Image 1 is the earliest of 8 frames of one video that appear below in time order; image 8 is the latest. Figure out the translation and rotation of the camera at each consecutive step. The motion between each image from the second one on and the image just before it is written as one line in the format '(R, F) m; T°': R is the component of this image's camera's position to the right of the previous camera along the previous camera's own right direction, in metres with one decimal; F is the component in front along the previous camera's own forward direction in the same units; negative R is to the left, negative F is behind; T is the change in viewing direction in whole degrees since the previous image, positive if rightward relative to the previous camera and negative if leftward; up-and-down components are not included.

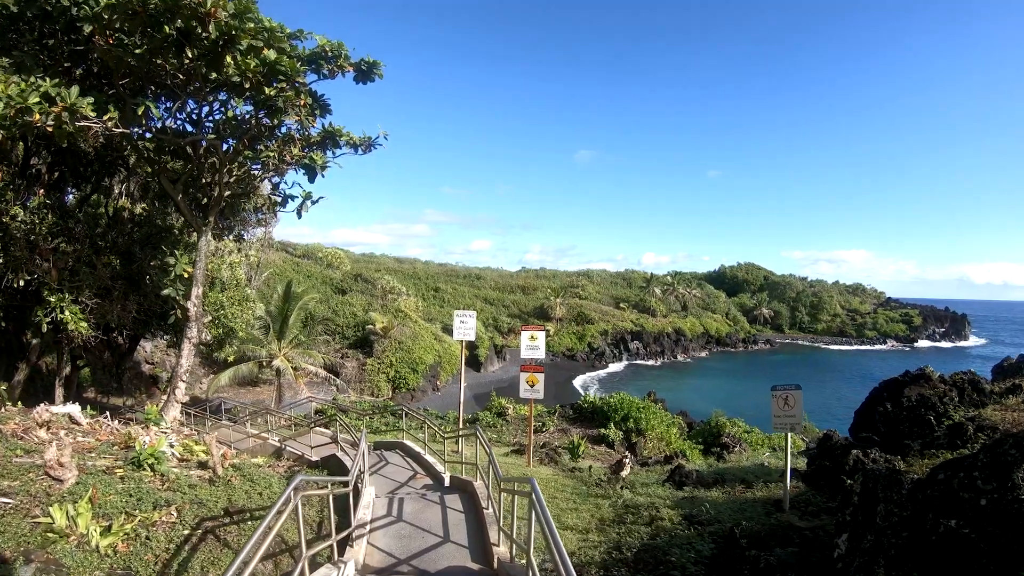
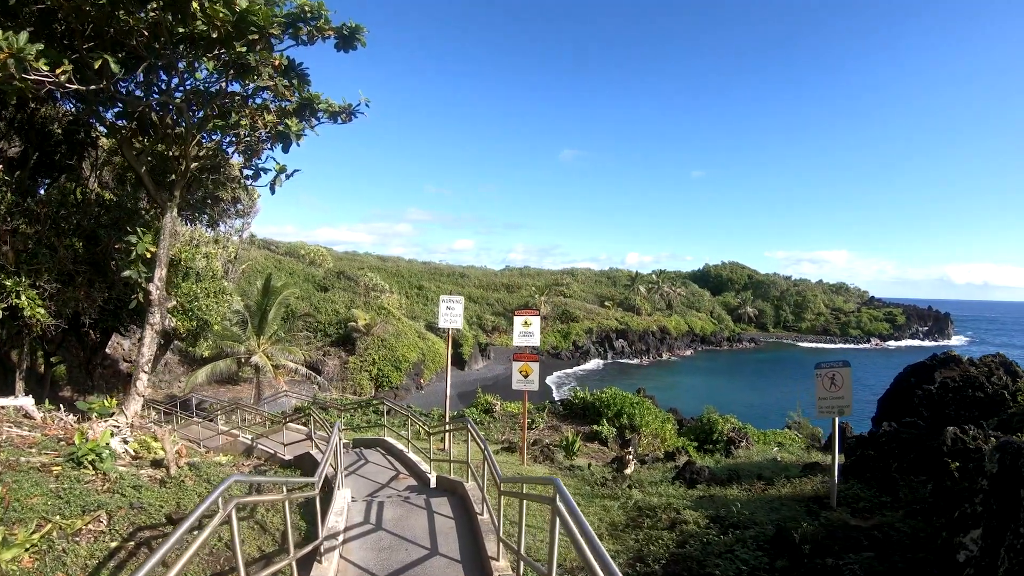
(-0.1, +0.8) m; +2°
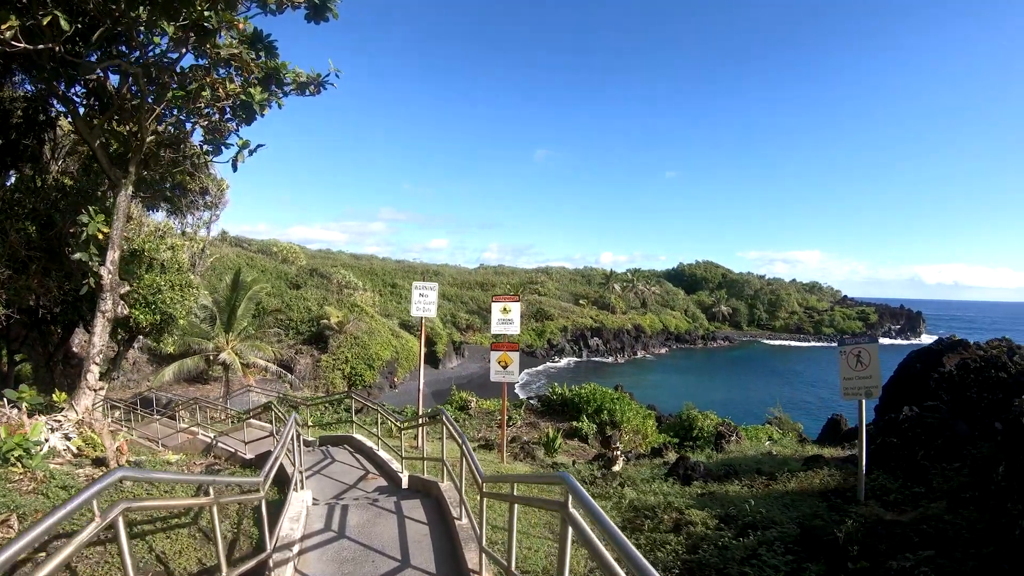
(-0.1, +0.6) m; +3°
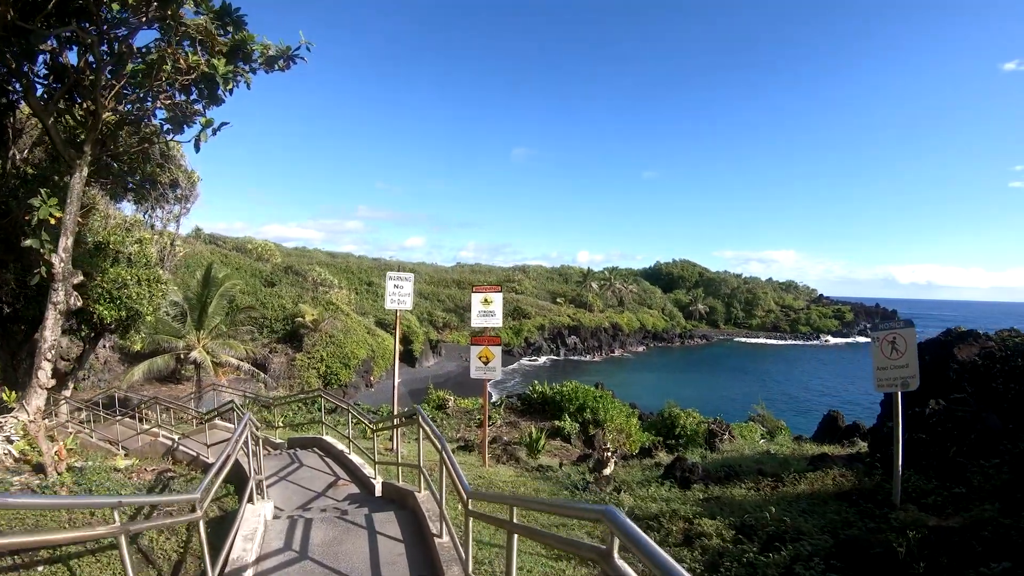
(-0.1, +0.5) m; +2°
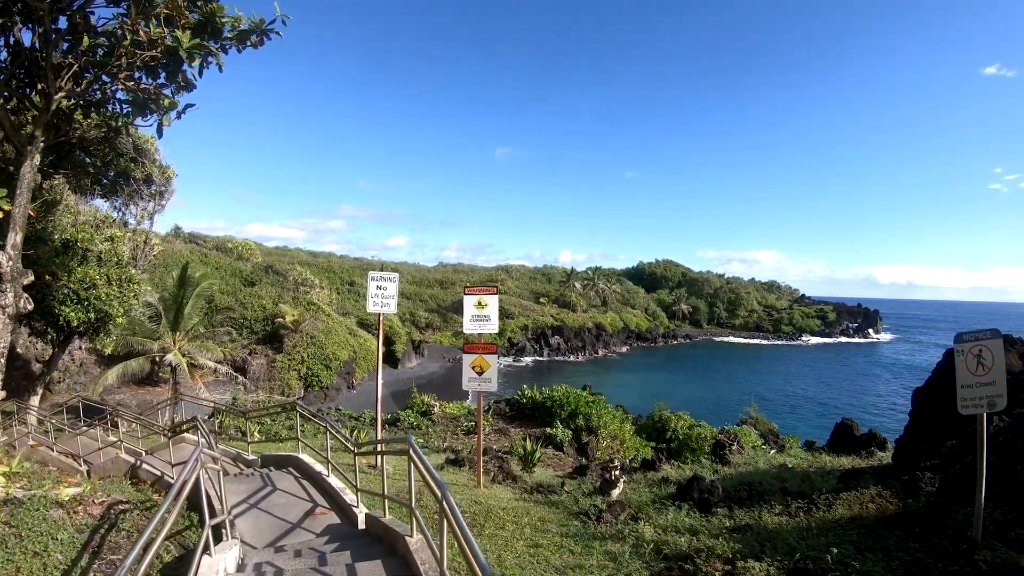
(-0.2, +0.6) m; +2°
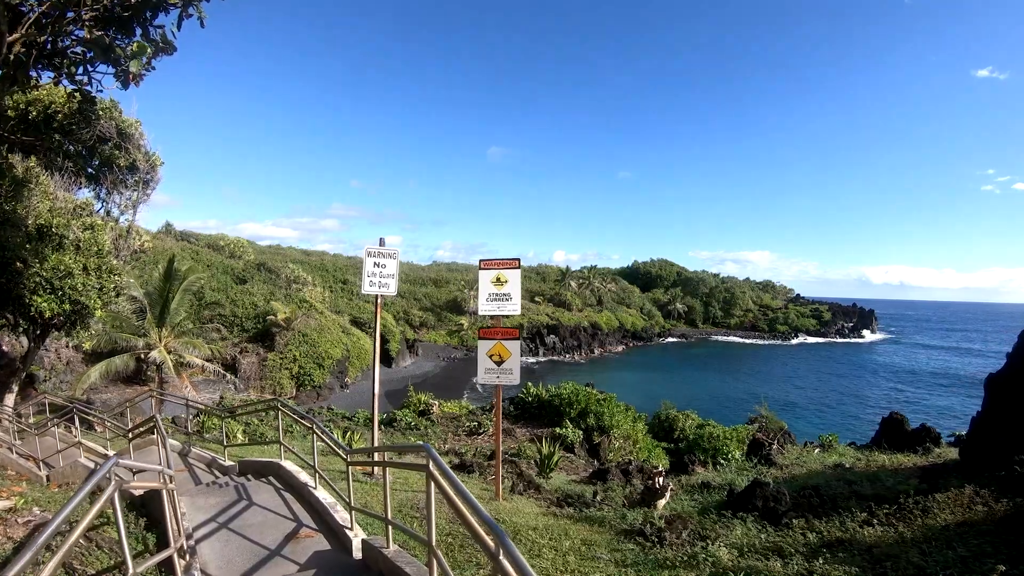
(-0.3, +1.0) m; +1°
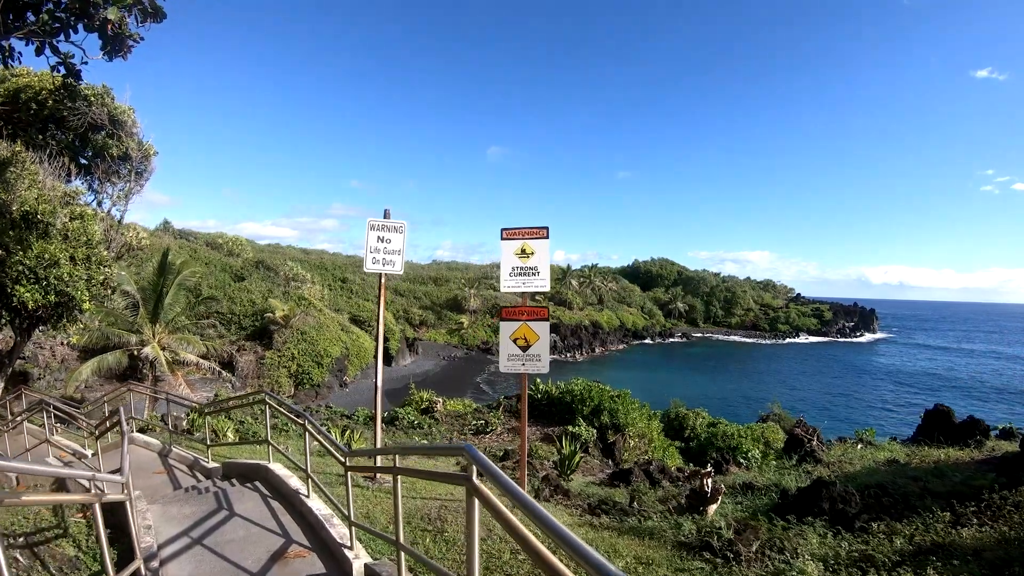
(-0.2, +0.8) m; 0°
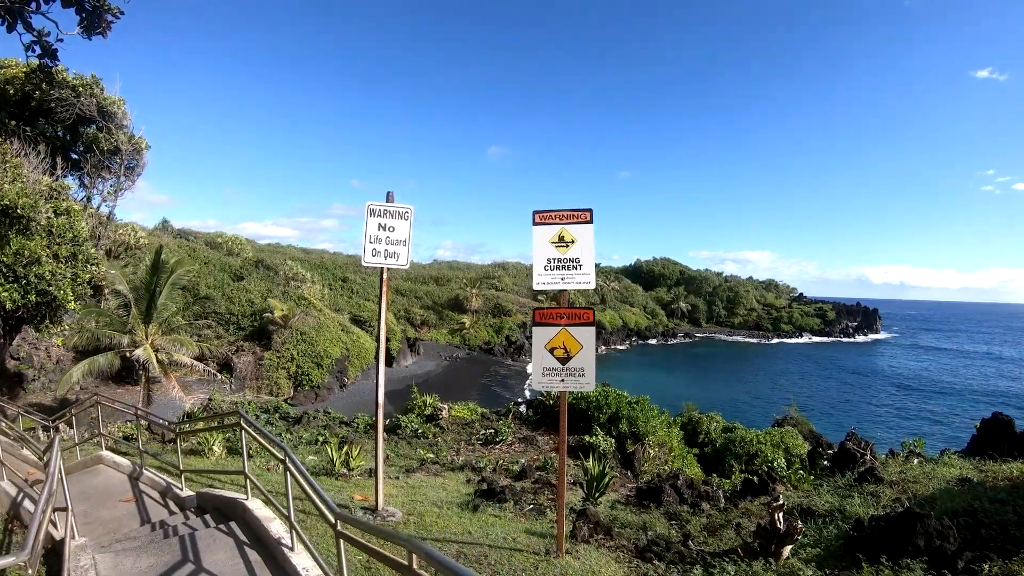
(-0.2, +0.9) m; 0°
